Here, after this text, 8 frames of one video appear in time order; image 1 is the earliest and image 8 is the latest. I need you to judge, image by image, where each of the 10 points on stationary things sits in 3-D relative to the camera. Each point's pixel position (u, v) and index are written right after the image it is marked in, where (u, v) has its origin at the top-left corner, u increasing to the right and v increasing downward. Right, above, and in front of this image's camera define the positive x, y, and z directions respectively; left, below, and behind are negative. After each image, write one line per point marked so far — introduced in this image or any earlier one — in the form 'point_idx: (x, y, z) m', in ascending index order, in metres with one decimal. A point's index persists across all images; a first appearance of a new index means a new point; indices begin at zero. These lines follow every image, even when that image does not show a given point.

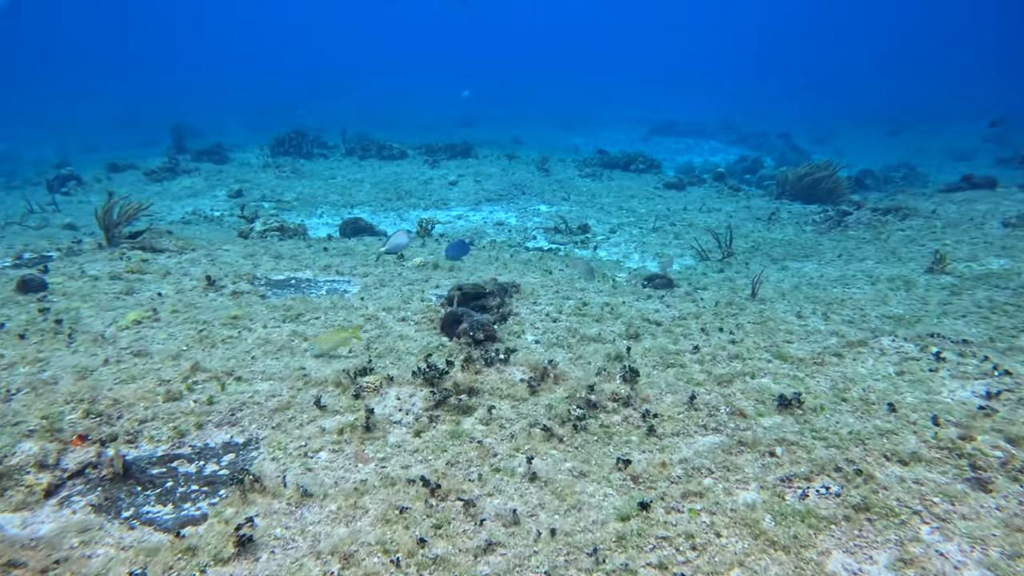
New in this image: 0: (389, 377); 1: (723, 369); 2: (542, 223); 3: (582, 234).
0: (-1.0, -0.7, +5.2) m
1: (+1.9, -0.7, +5.7) m
2: (+0.8, +1.7, +16.8) m
3: (+1.7, +1.3, +15.6) m
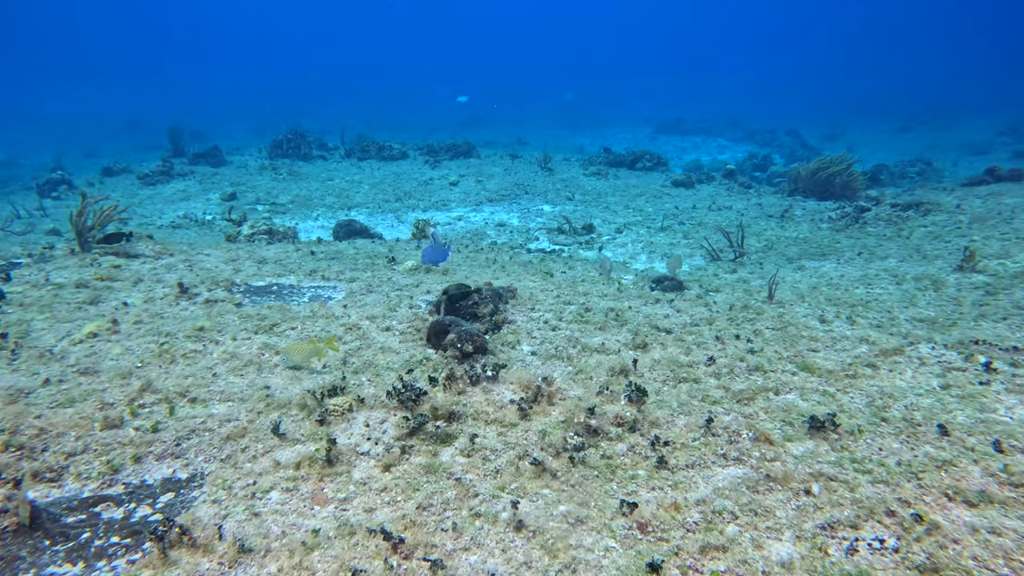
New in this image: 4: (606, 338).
0: (-1.1, -0.8, +4.6) m
1: (+1.8, -0.7, +5.0) m
2: (+0.8, +1.6, +16.1) m
3: (+1.7, +1.2, +14.9) m
4: (+0.9, -0.5, +6.3) m
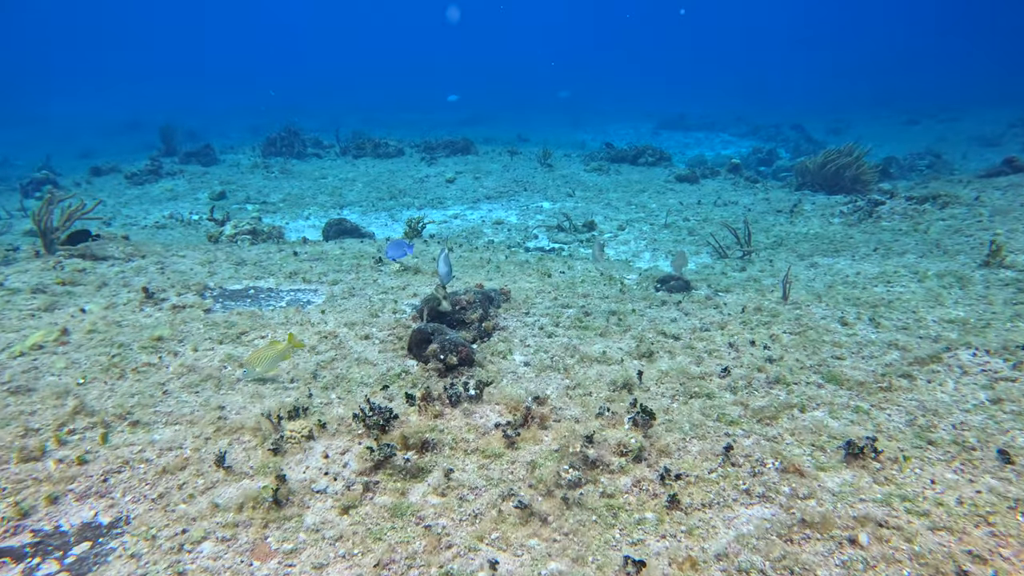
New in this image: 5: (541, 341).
0: (-1.2, -0.8, +4.0) m
1: (+1.7, -0.8, +4.4) m
2: (+0.8, +1.6, +15.5) m
3: (+1.7, +1.2, +14.3) m
4: (+0.8, -0.5, +5.7) m
5: (+0.3, -0.5, +5.8) m
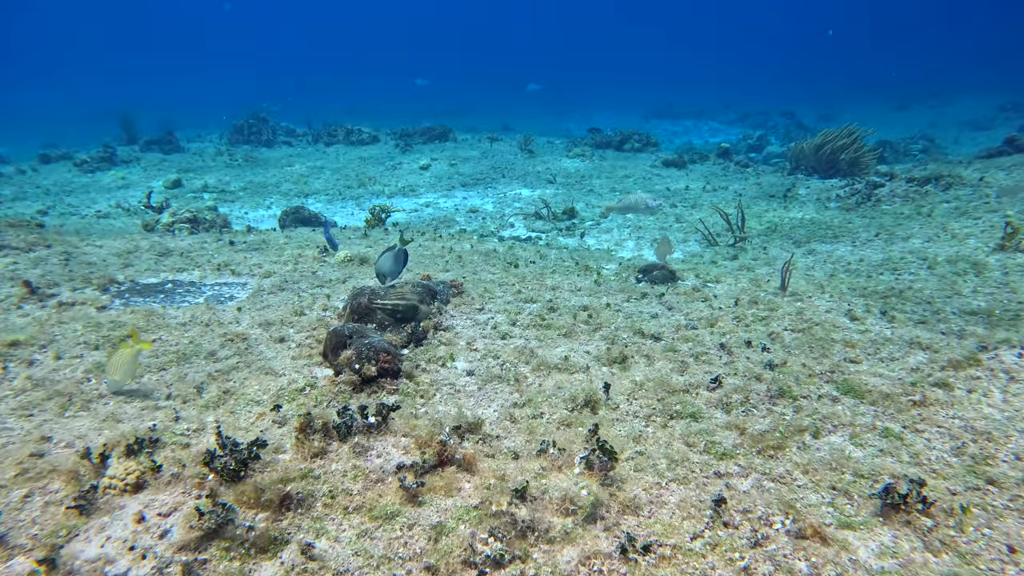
0: (-1.5, -0.8, +2.9) m
1: (+1.3, -0.7, +3.4) m
2: (+0.2, +1.8, +14.5) m
3: (+1.1, +1.4, +13.3) m
4: (+0.4, -0.5, +4.7) m
5: (-0.2, -0.4, +4.8) m
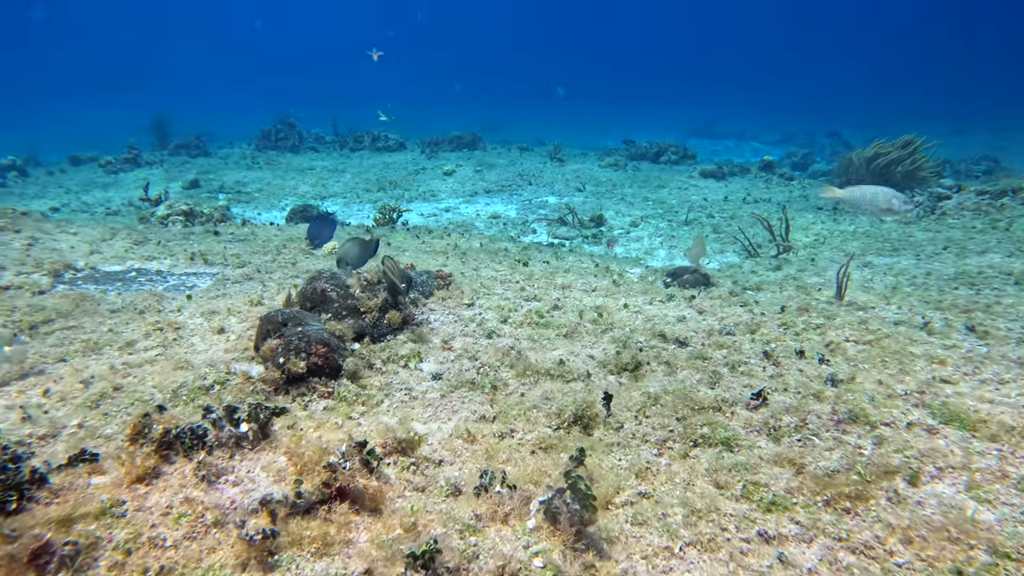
0: (-1.7, -0.6, +2.0) m
1: (+1.1, -0.6, +2.3) m
2: (+0.7, +1.5, +13.5) m
3: (+1.6, +1.2, +12.3) m
4: (+0.3, -0.4, +3.7) m
5: (-0.2, -0.3, +3.8) m
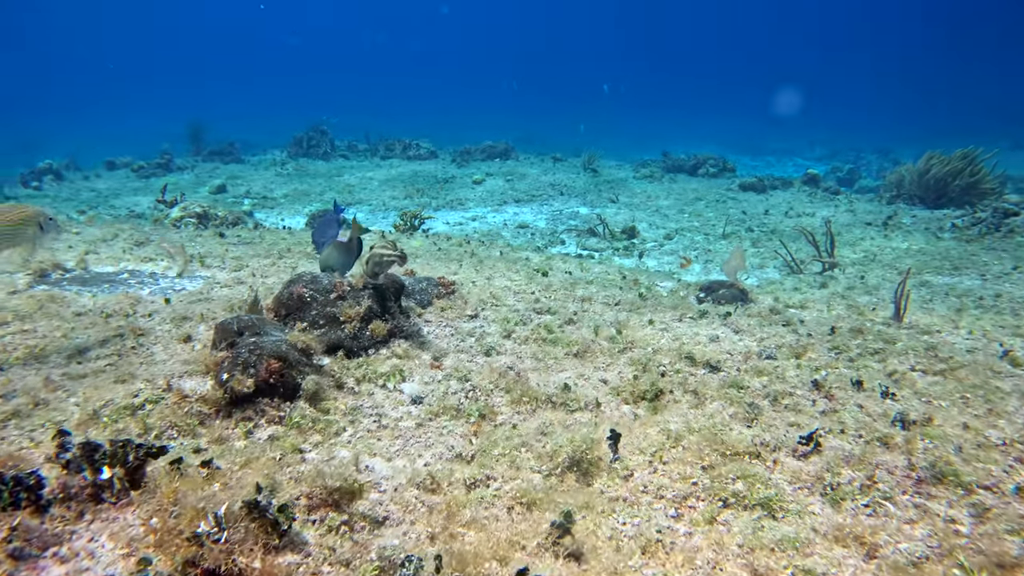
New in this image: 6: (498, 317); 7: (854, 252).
0: (-1.8, -0.6, +1.5) m
1: (+1.1, -0.6, +1.7) m
2: (+1.2, +1.3, +13.0) m
3: (+2.0, +0.9, +11.6) m
4: (+0.3, -0.4, +3.1) m
5: (-0.2, -0.4, +3.3) m
6: (-0.1, -0.2, +4.1) m
7: (+5.2, +0.6, +9.9) m
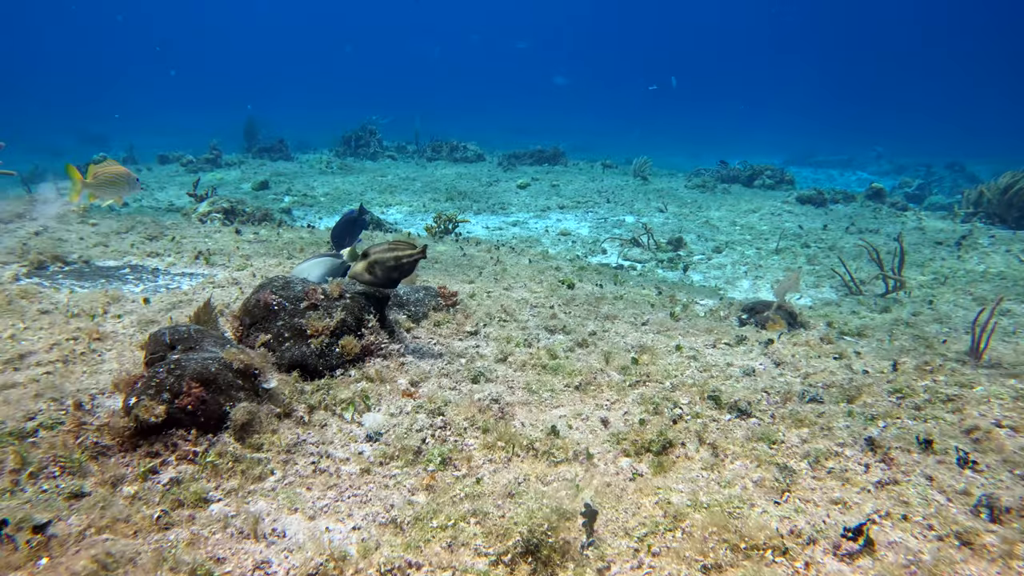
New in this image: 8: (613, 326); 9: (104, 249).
0: (-2.0, -0.5, +1.2) m
1: (+0.9, -0.7, +1.1) m
2: (+2.0, +1.0, +12.3) m
3: (+2.7, +0.7, +11.0) m
4: (+0.3, -0.5, +2.6) m
5: (-0.3, -0.4, +2.8) m
6: (-0.1, -0.3, +3.6) m
7: (+5.7, +0.2, +9.0) m
8: (+0.7, -0.3, +4.4) m
9: (-3.8, +0.4, +6.0) m
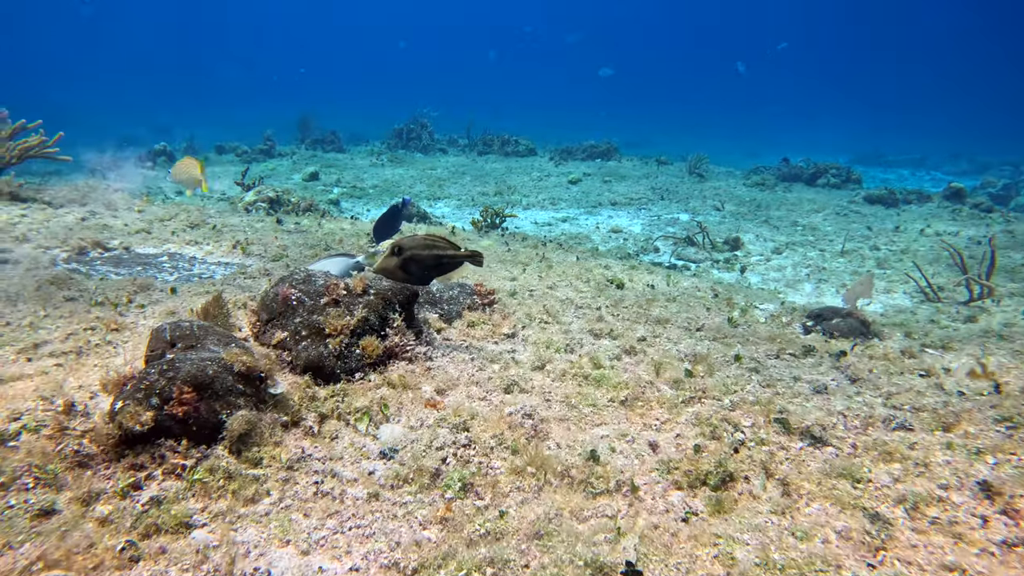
0: (-2.0, -0.5, +1.0) m
1: (+0.9, -0.8, +0.8) m
2: (+2.9, +1.0, +11.8) m
3: (+3.4, +0.6, +10.4) m
4: (+0.4, -0.5, +2.3) m
5: (-0.2, -0.4, +2.5) m
6: (+0.1, -0.3, +3.3) m
7: (+6.3, +0.1, +8.2) m
8: (+0.9, -0.3, +4.0) m
9: (-3.4, +0.5, +5.9) m
